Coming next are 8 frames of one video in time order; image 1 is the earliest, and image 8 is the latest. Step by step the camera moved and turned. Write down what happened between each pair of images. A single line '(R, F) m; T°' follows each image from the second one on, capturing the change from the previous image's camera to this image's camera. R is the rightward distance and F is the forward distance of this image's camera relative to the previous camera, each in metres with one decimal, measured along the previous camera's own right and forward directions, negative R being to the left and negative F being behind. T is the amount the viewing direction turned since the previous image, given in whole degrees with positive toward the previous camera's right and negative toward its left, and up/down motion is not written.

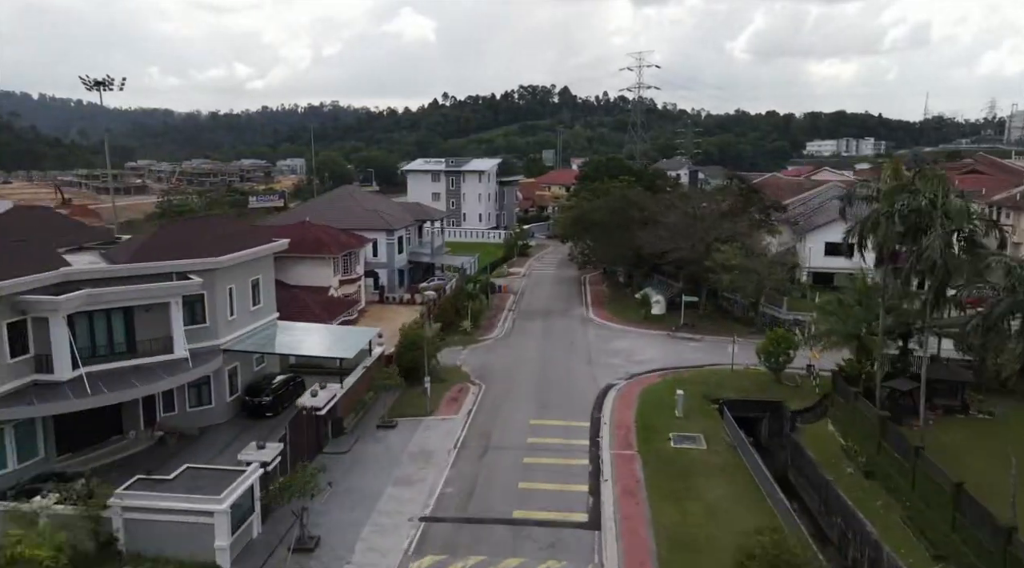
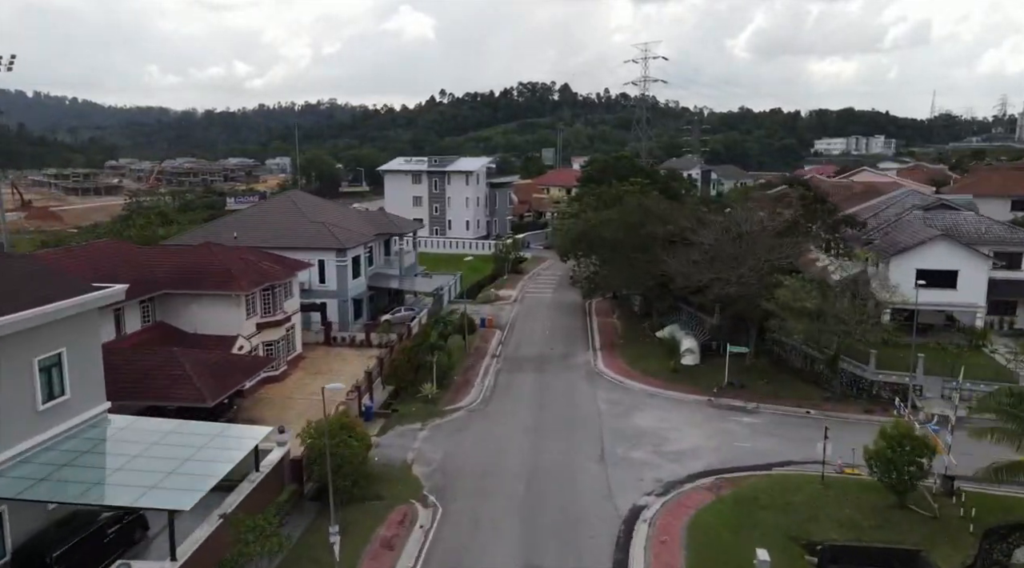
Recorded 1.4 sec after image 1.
(+0.7, +10.9) m; 0°
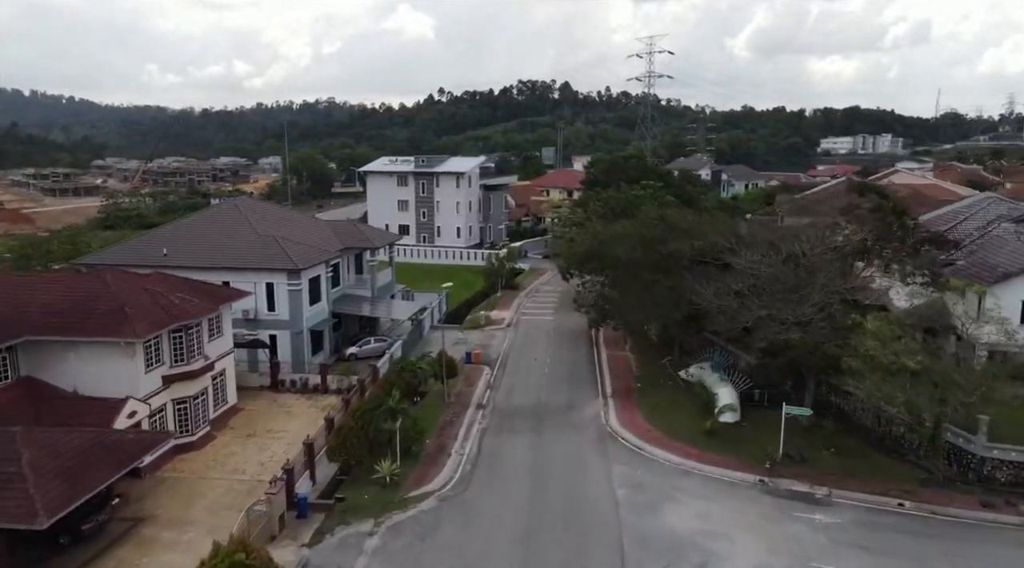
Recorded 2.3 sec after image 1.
(+0.4, +7.1) m; 0°
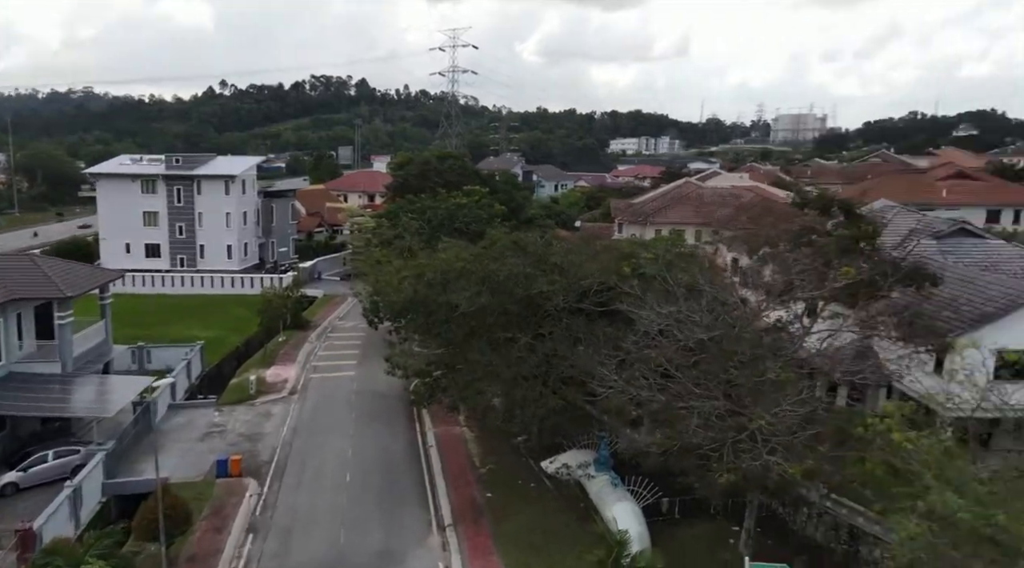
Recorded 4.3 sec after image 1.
(+0.8, +10.6) m; +15°
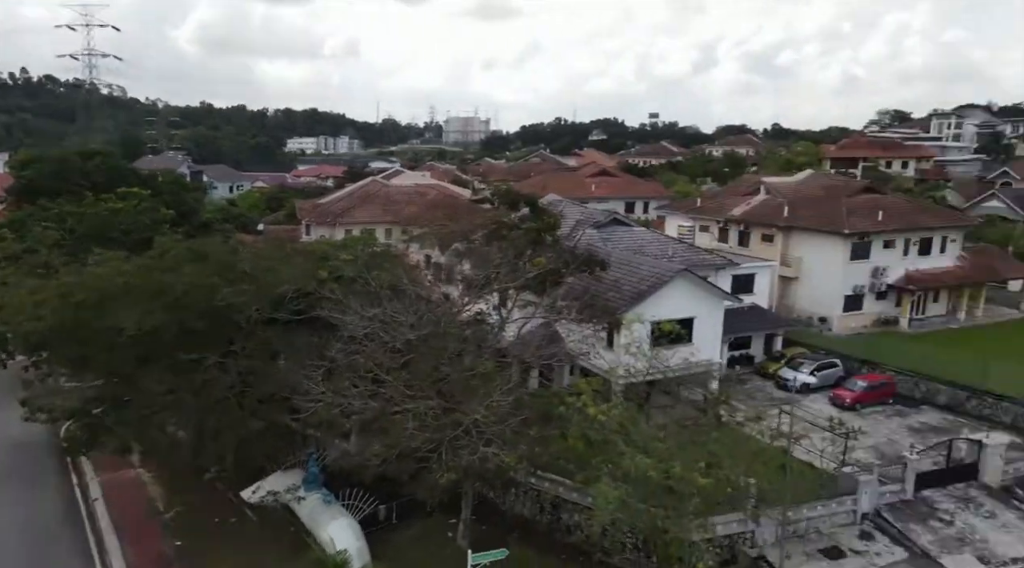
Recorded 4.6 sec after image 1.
(-0.2, +1.2) m; +23°
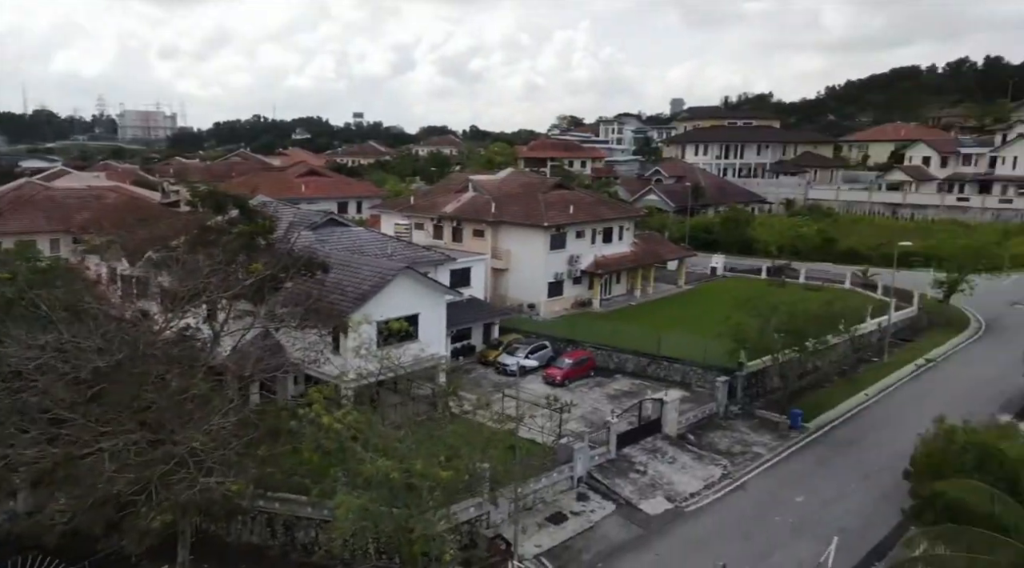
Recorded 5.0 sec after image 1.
(-0.3, +0.5) m; +21°
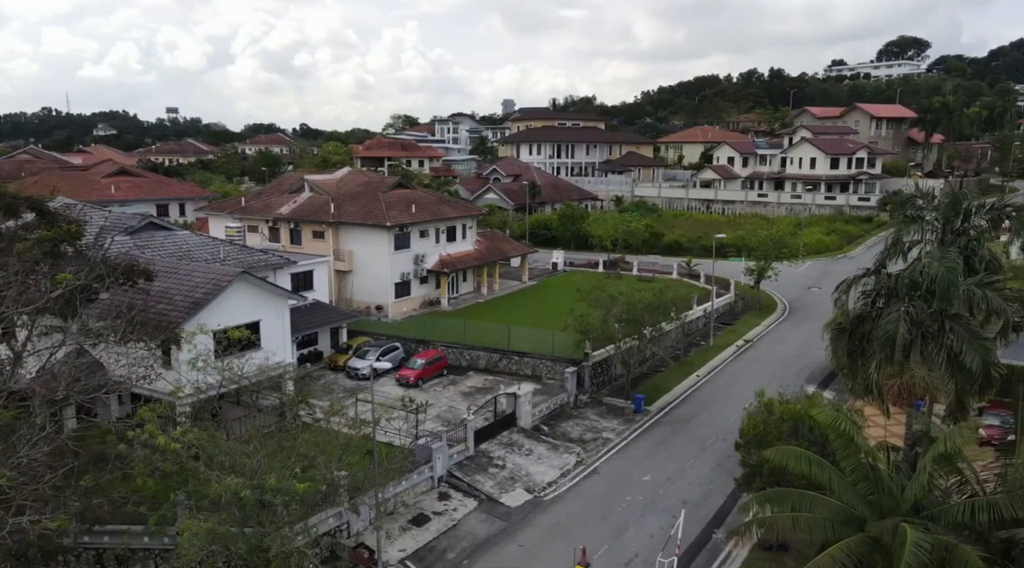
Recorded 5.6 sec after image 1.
(-0.3, +0.7) m; +12°
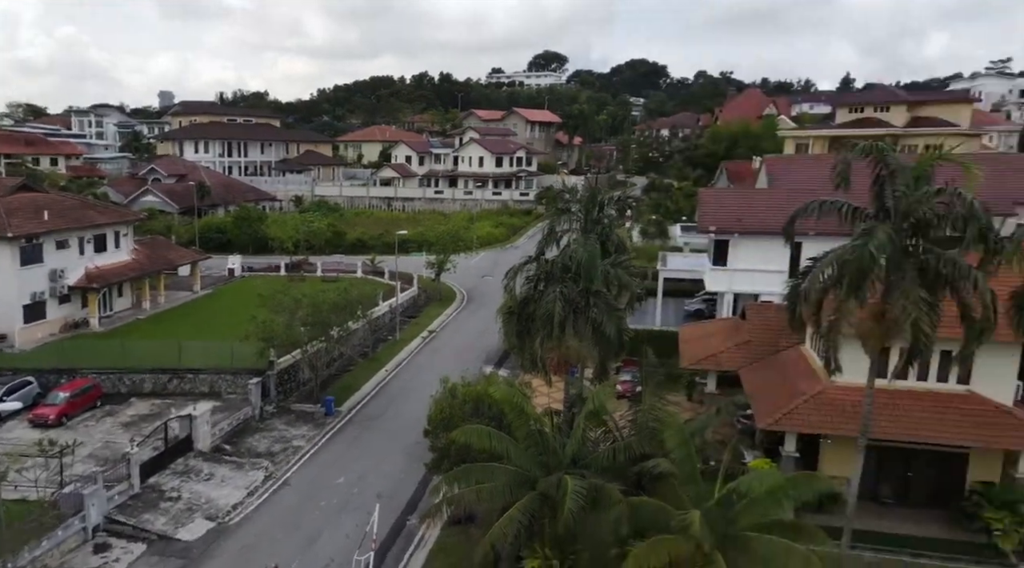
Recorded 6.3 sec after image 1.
(+0.3, 0.0) m; +24°
